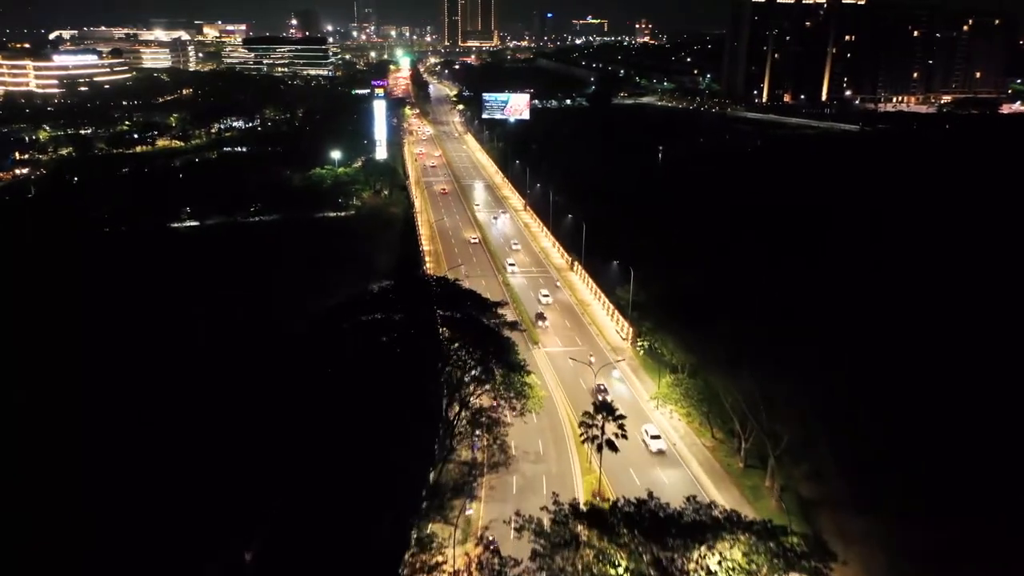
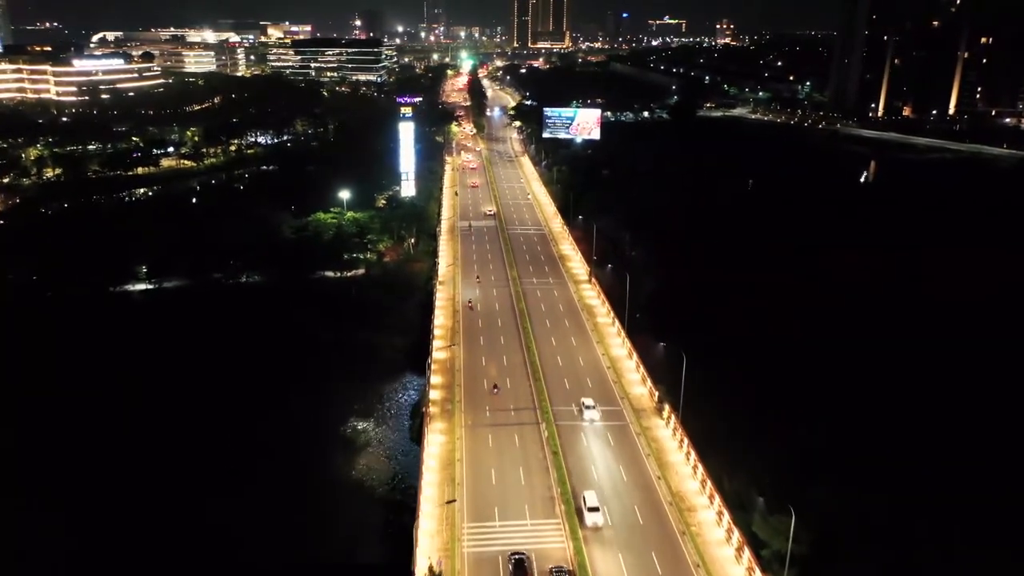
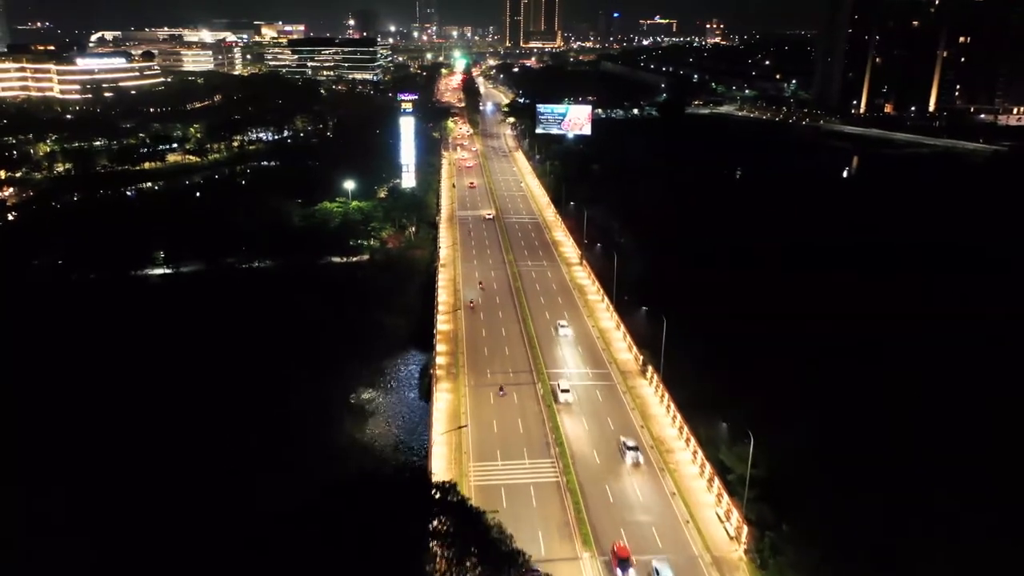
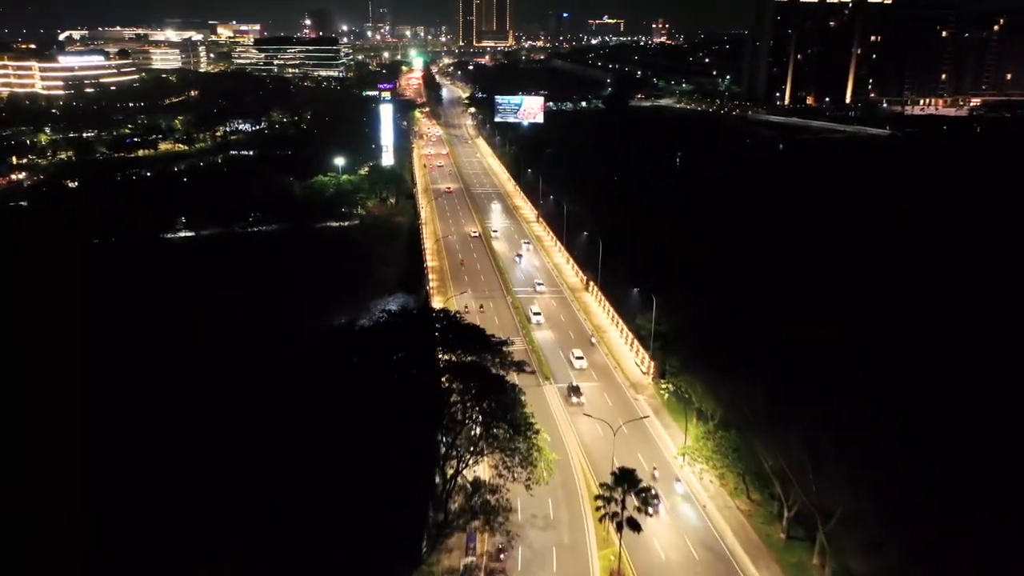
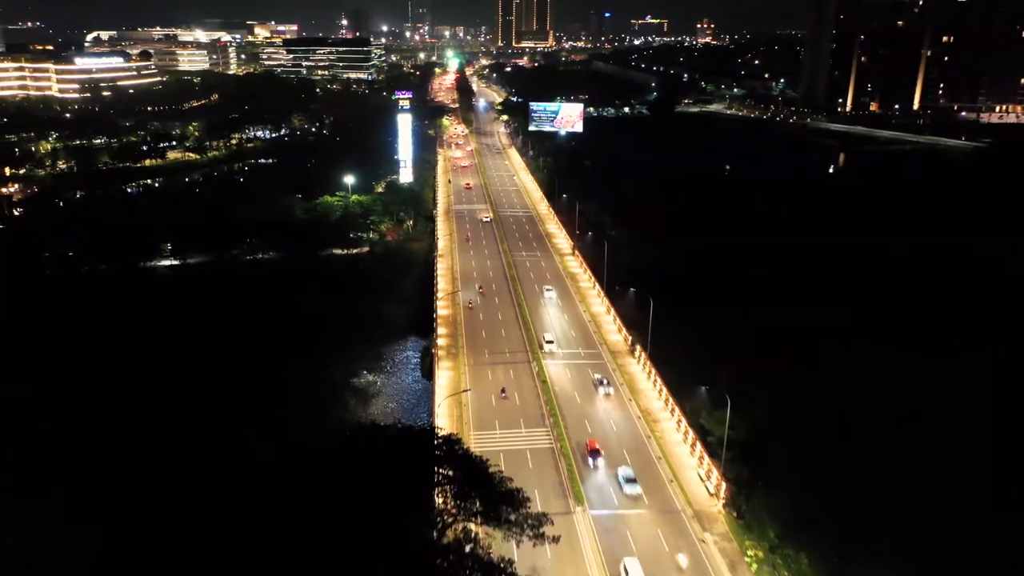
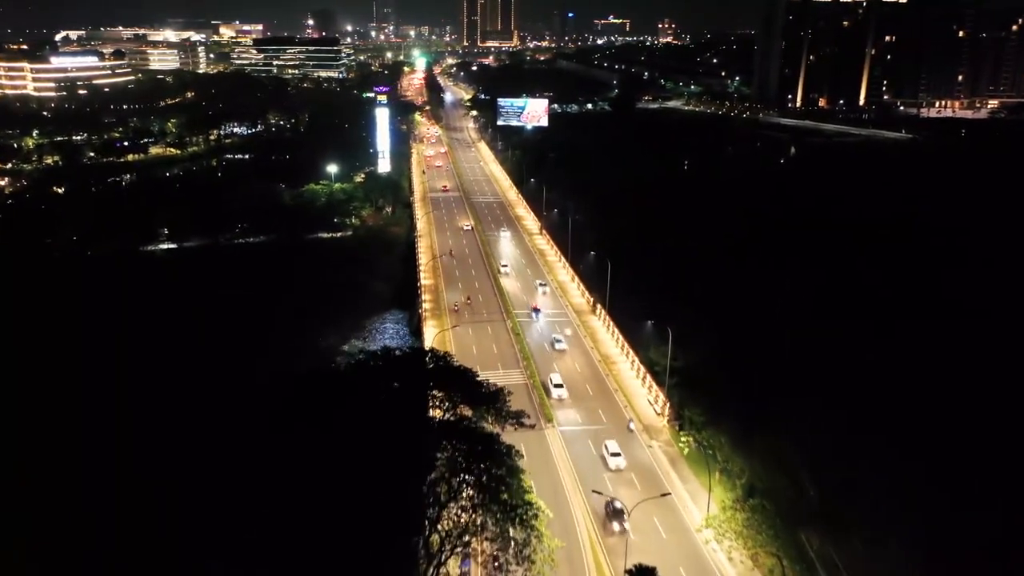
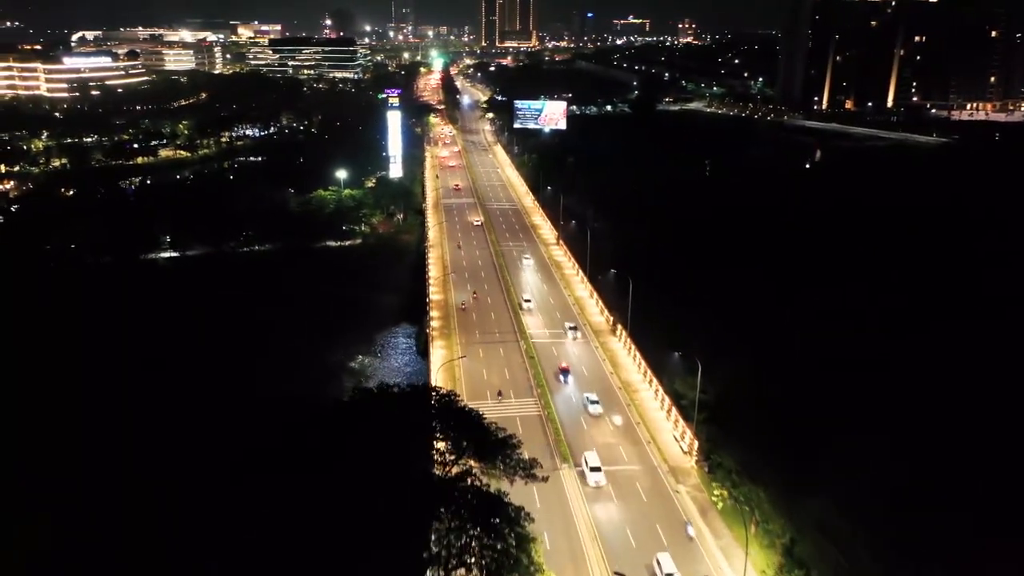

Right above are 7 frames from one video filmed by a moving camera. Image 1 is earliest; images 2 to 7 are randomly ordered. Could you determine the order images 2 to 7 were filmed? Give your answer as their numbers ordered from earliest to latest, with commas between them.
4, 6, 7, 5, 3, 2
